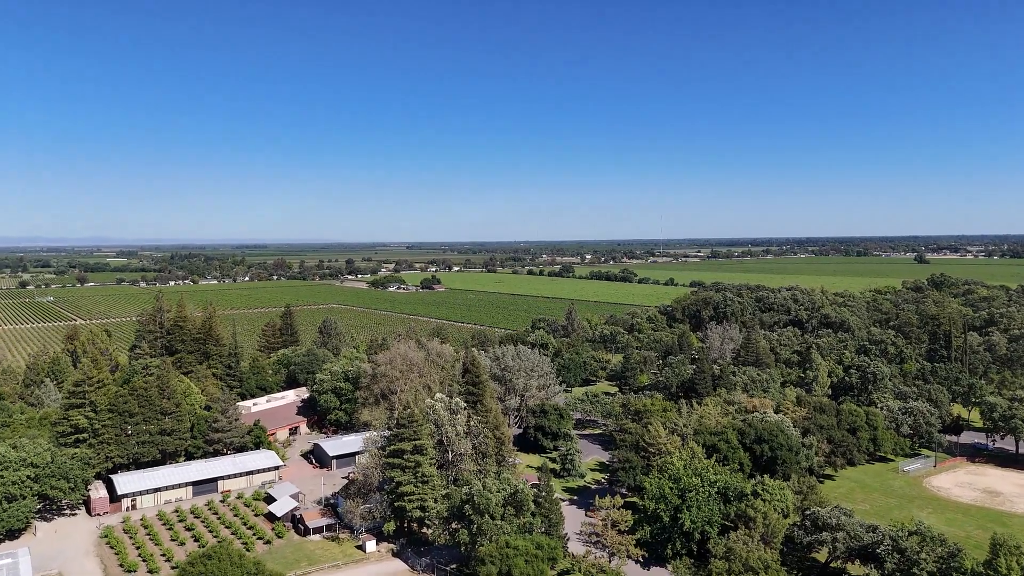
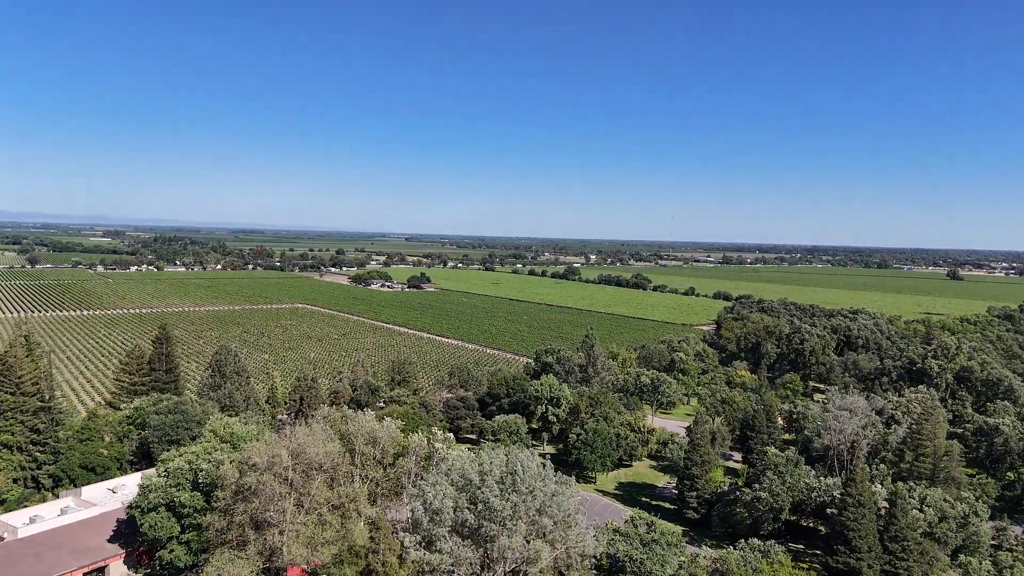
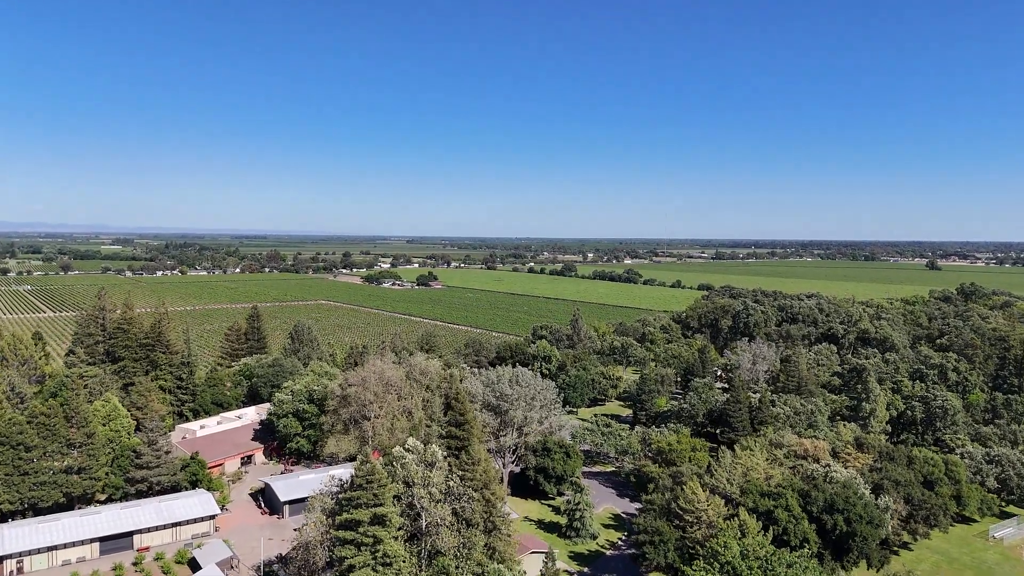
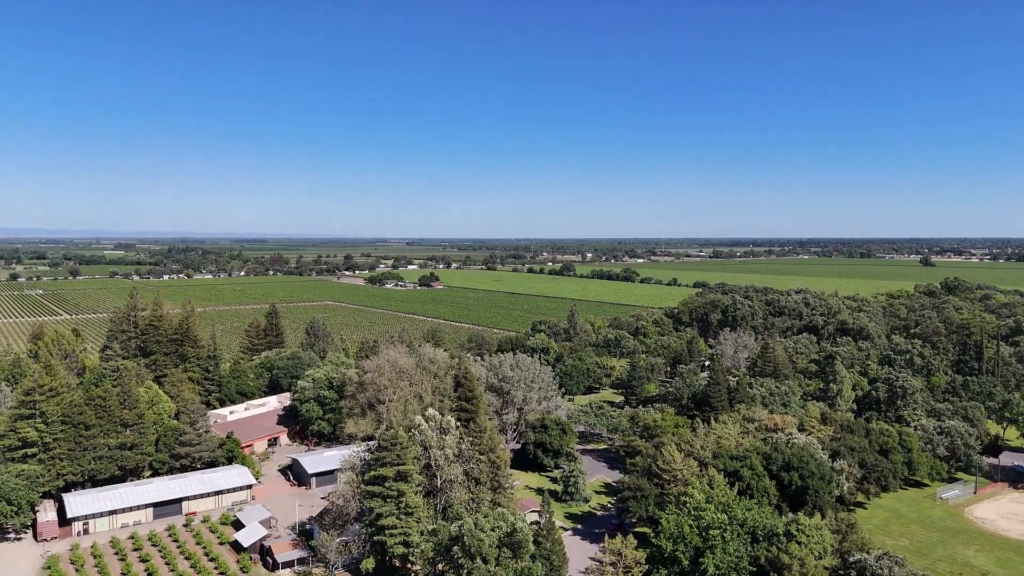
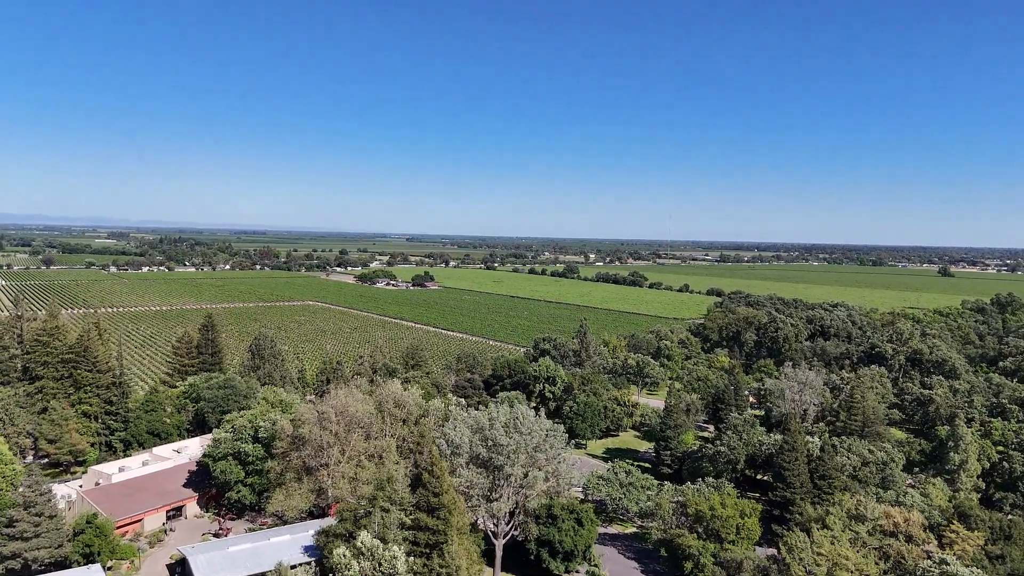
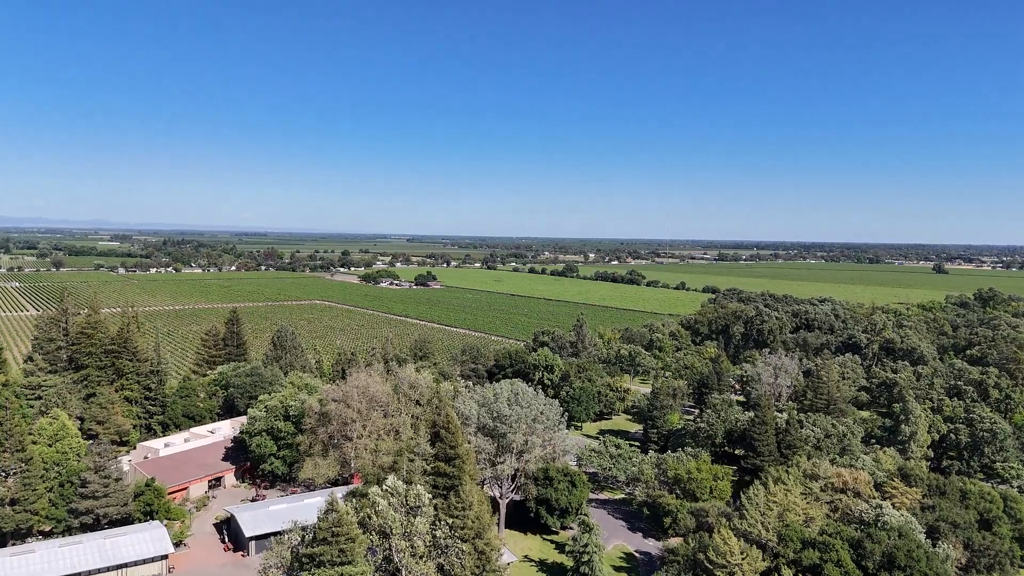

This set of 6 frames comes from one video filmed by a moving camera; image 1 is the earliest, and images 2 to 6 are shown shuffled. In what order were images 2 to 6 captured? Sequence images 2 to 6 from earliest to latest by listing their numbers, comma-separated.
4, 3, 6, 5, 2
